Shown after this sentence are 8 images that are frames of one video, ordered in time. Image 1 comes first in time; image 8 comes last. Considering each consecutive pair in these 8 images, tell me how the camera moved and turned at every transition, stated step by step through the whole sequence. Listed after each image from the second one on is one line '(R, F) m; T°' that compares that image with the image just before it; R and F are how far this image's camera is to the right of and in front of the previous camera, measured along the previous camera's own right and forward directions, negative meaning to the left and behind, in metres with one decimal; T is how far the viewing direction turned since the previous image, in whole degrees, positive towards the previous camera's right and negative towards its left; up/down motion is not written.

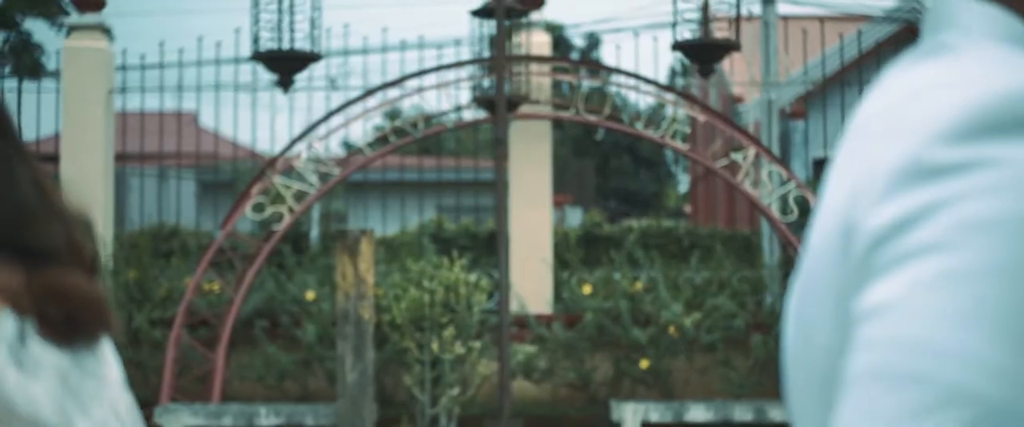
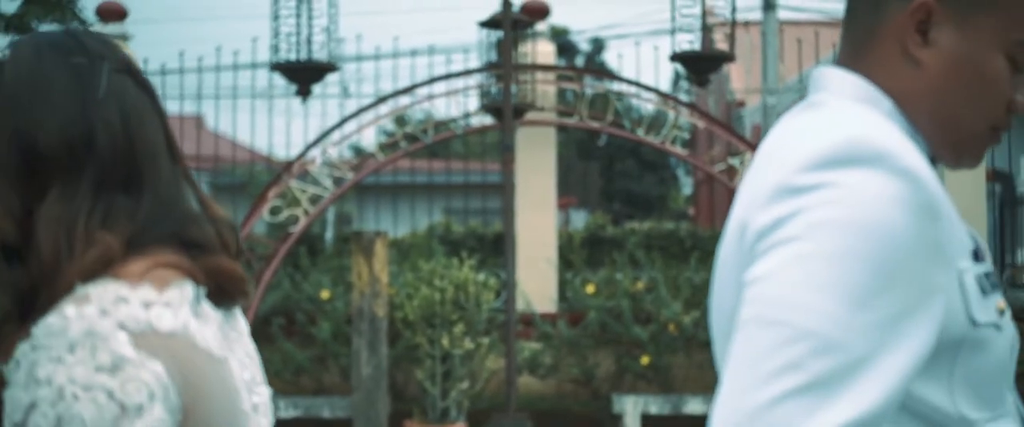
(0.0, -0.4) m; 0°
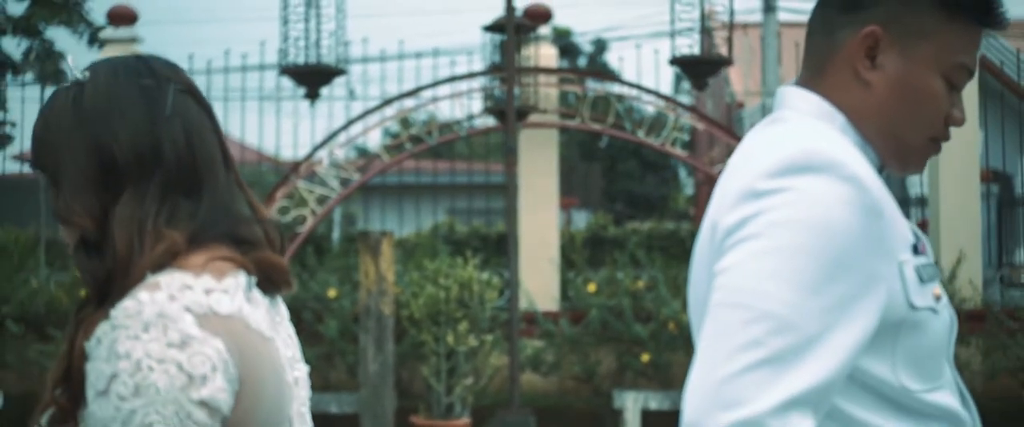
(0.0, -0.2) m; 0°
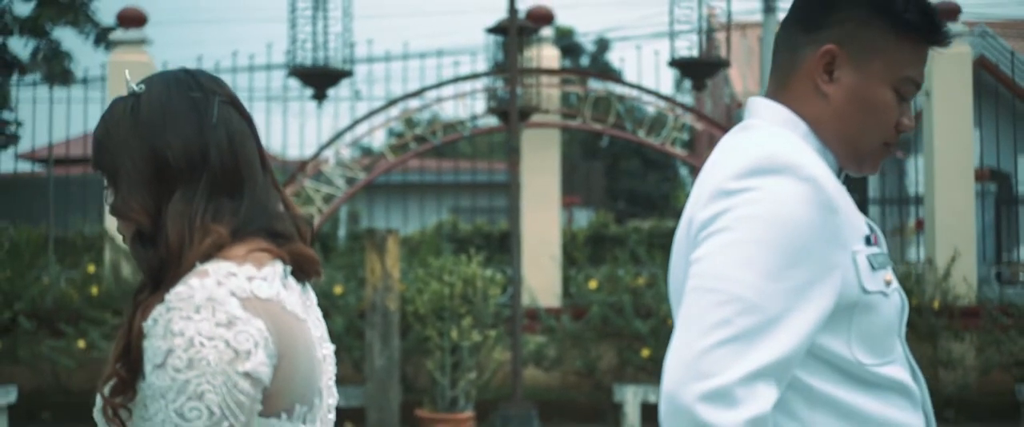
(0.0, -0.2) m; 0°
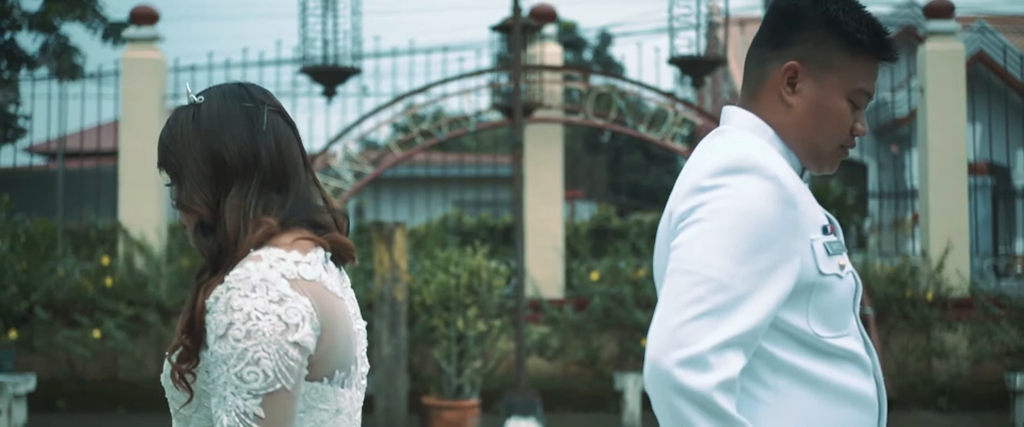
(0.0, -0.3) m; 0°
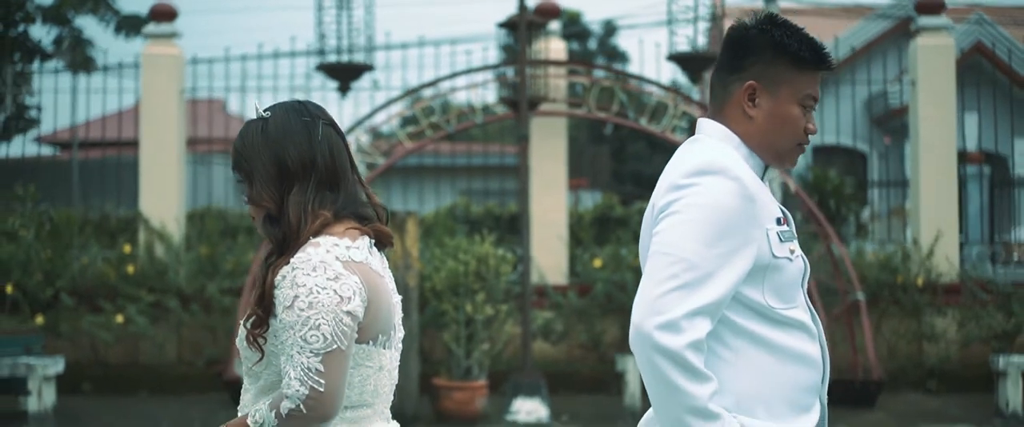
(0.0, -0.4) m; 0°
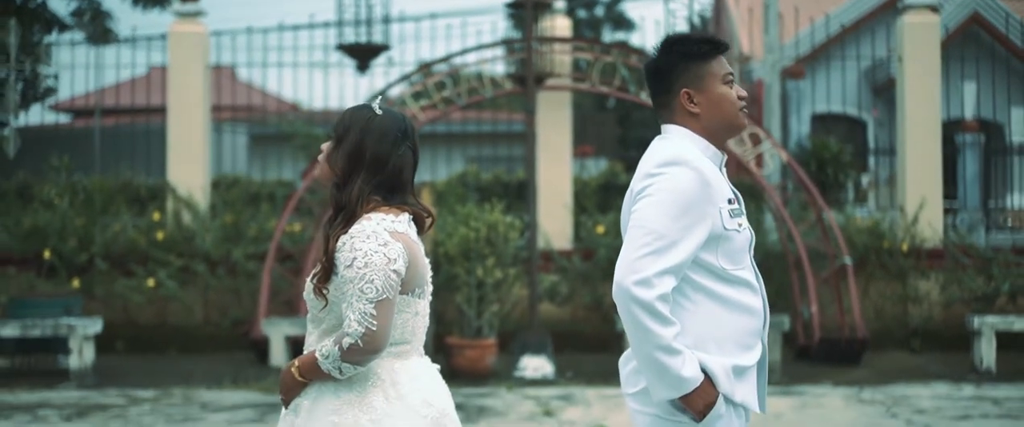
(0.0, -0.7) m; 0°
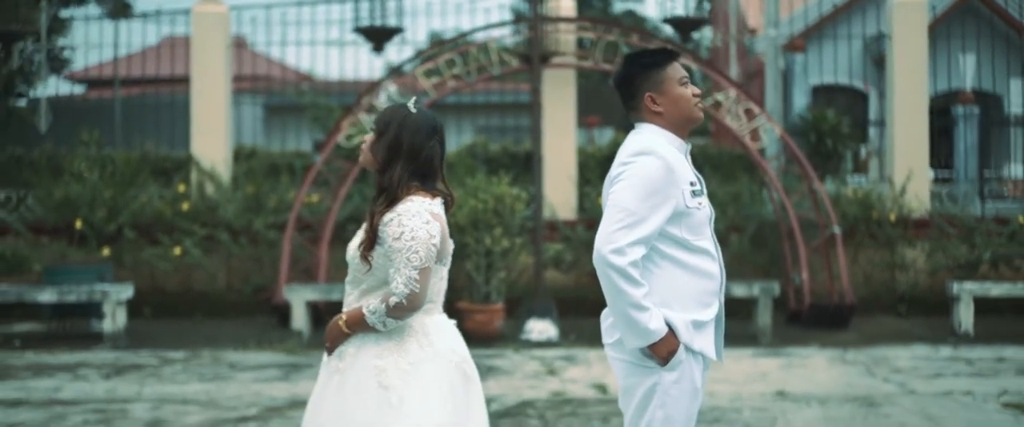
(0.0, -0.6) m; 0°
